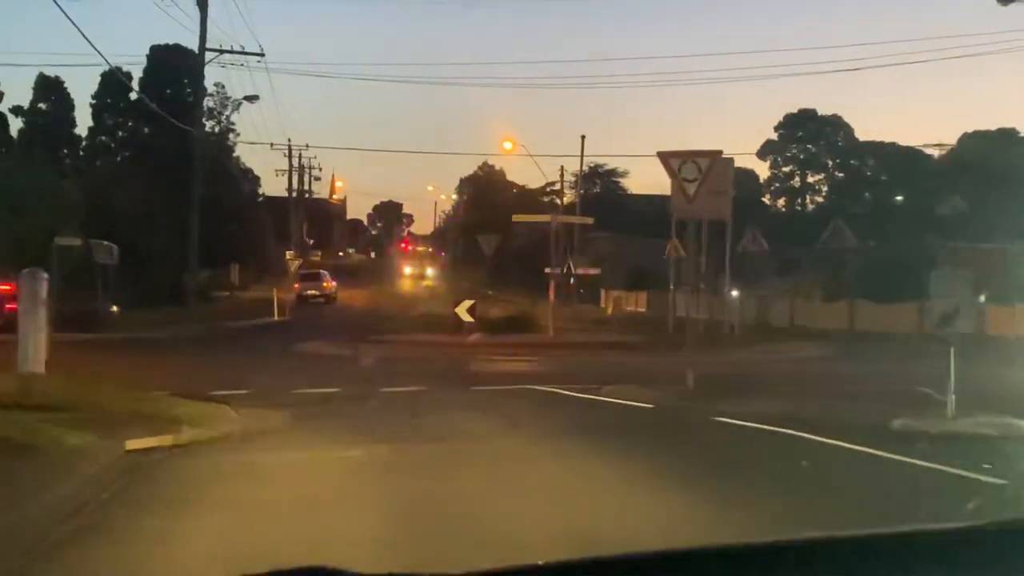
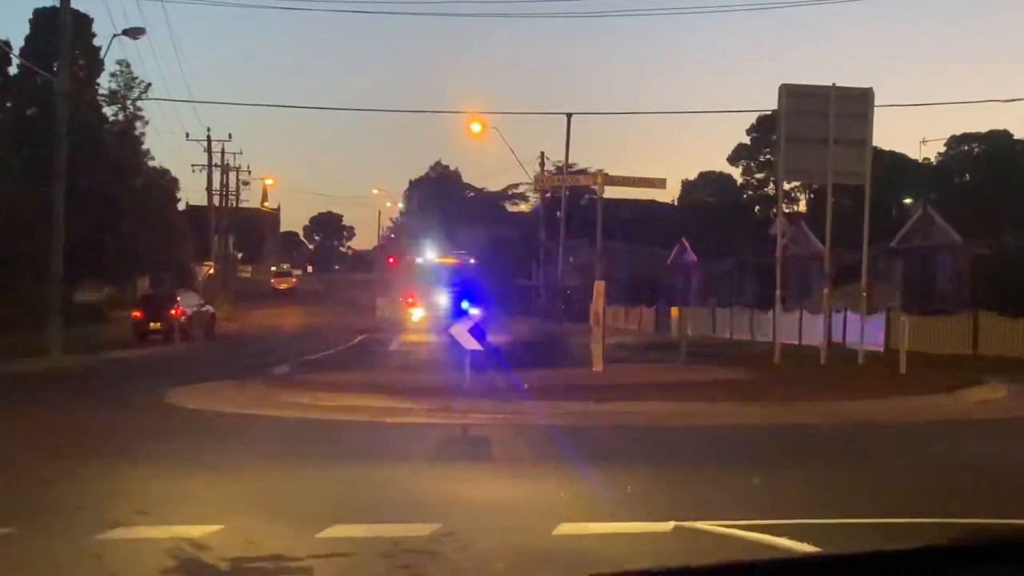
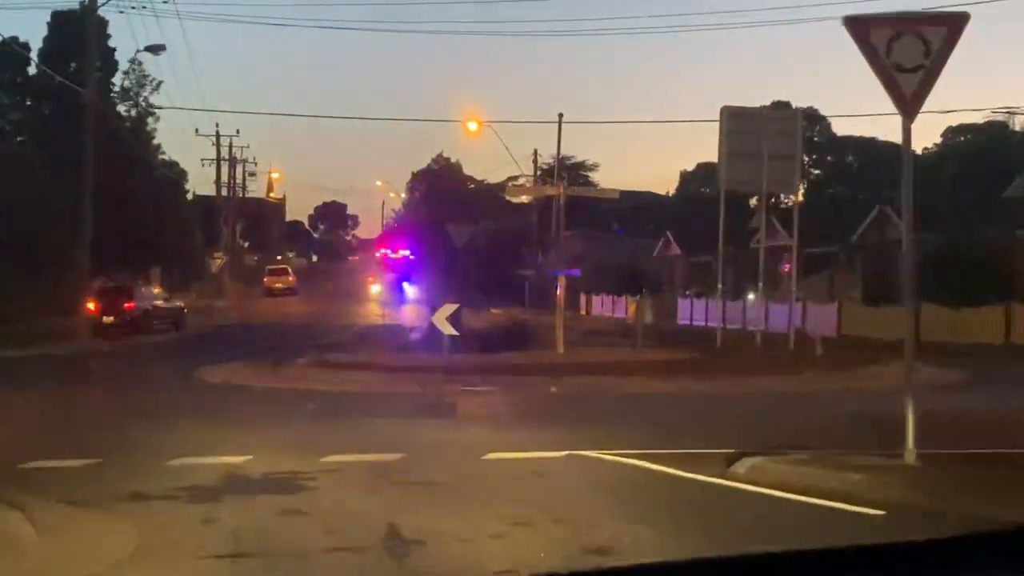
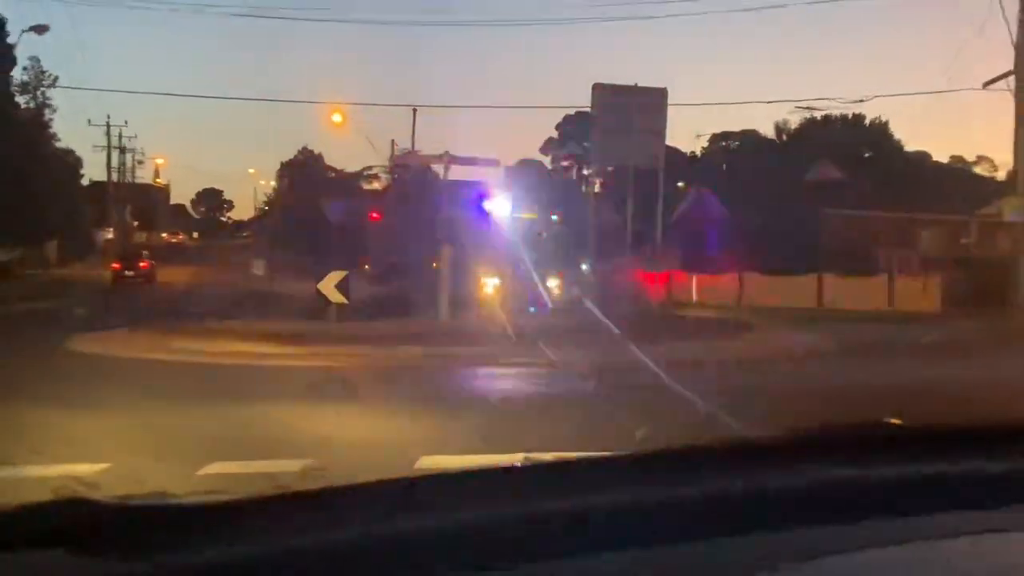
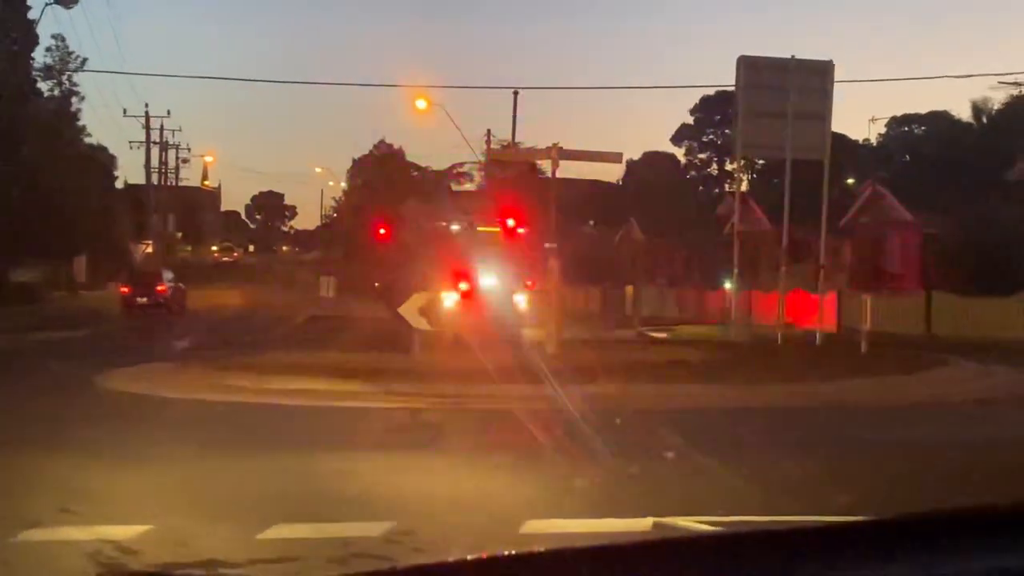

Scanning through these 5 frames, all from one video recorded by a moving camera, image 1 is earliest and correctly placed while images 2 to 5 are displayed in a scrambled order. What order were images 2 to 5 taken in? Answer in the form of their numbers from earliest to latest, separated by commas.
3, 2, 5, 4
